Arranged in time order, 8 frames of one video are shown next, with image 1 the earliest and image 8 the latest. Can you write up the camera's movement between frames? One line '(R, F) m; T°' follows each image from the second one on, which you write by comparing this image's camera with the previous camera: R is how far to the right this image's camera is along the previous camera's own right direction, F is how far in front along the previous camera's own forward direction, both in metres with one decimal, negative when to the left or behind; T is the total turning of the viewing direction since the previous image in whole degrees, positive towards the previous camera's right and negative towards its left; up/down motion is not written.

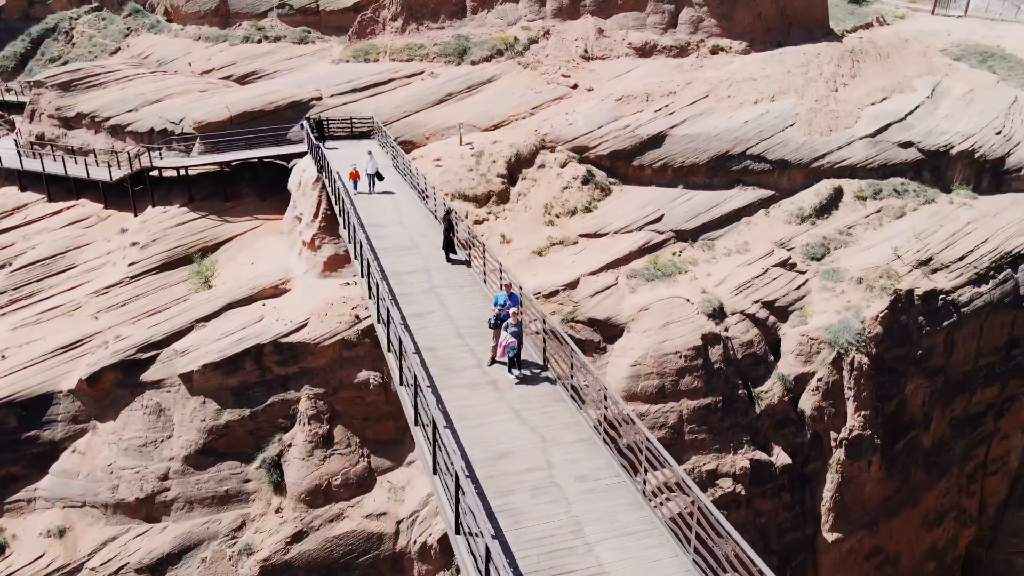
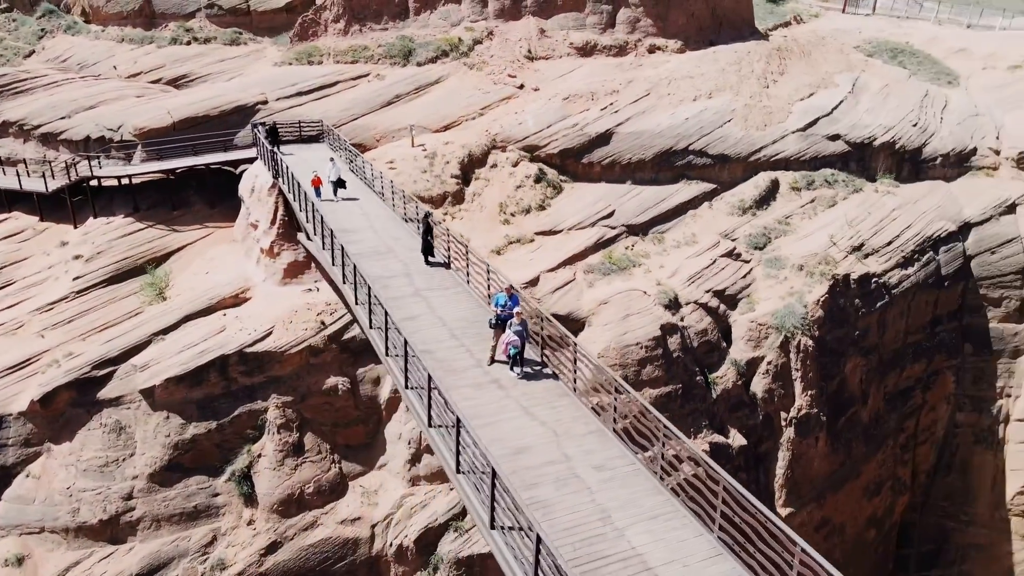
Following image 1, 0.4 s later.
(-0.7, -0.2) m; +6°
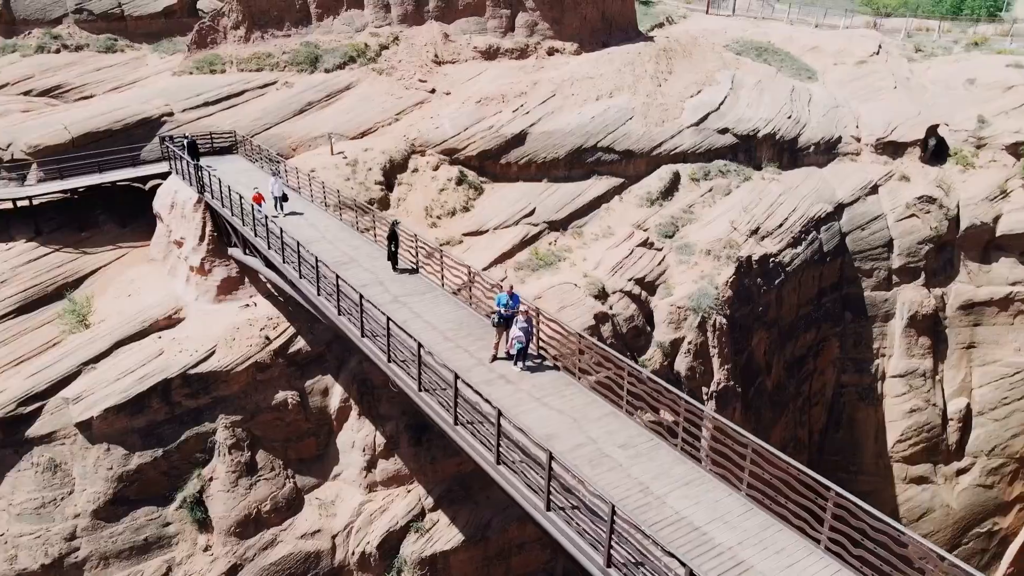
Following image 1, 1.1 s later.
(-1.2, -0.3) m; +10°
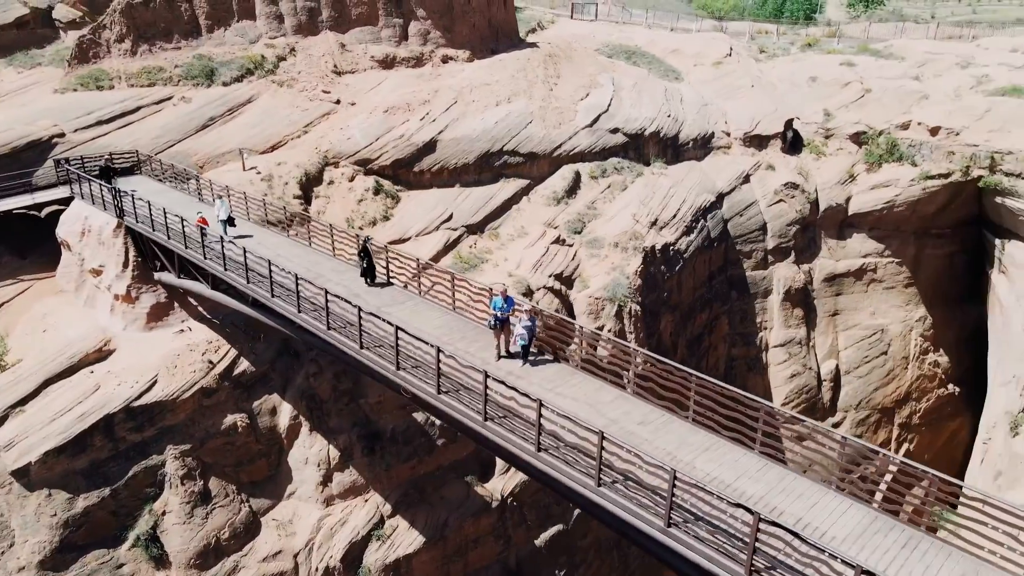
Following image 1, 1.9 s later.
(-1.4, -0.4) m; +11°
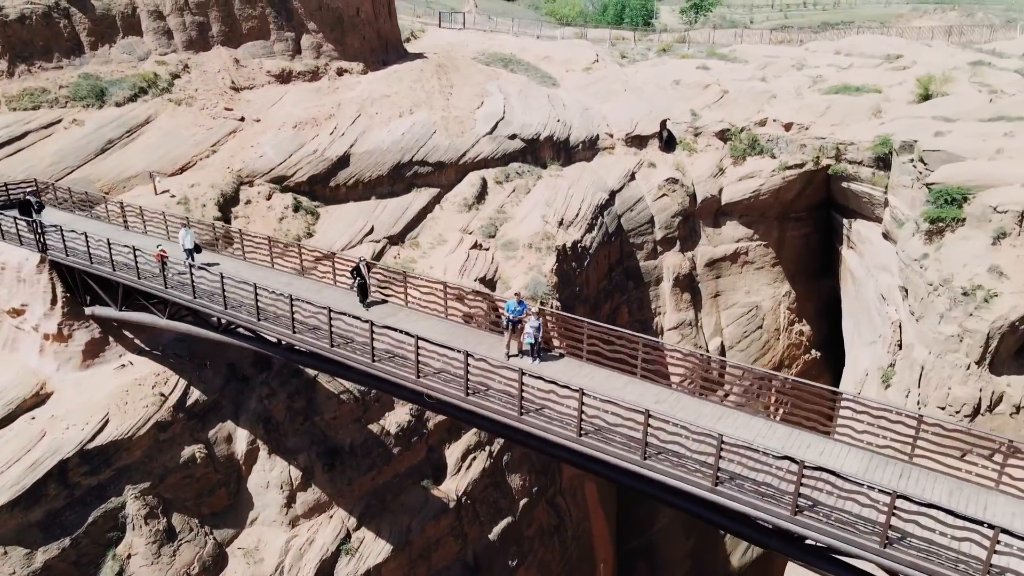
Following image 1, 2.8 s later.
(-1.7, -0.5) m; +11°
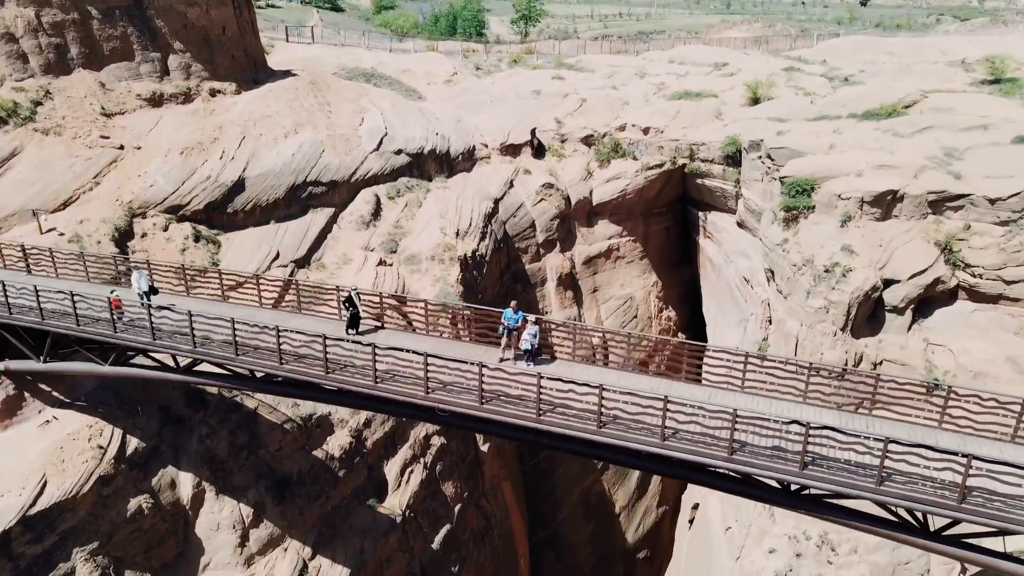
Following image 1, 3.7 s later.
(-1.8, -0.4) m; +13°
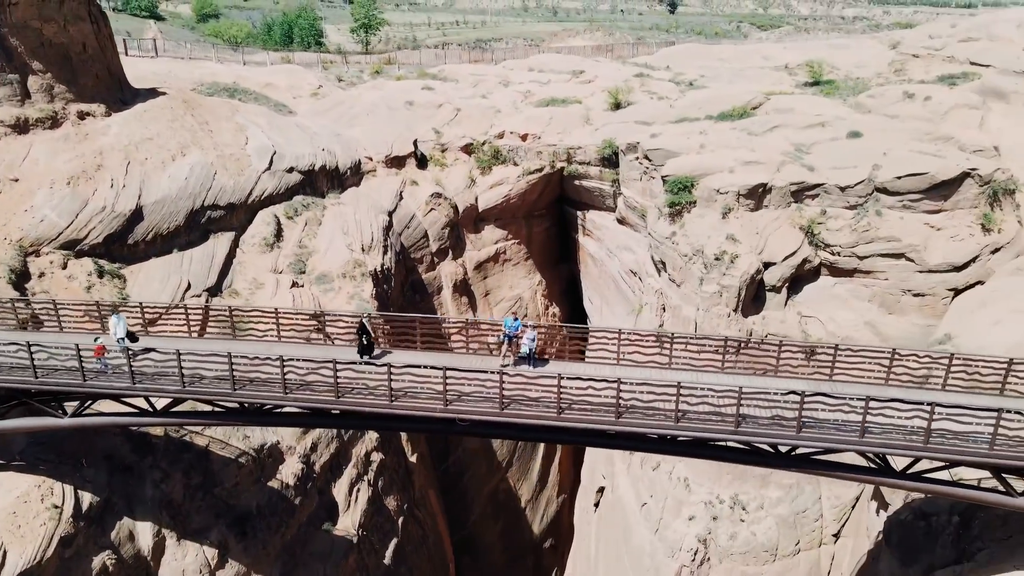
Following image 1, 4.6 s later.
(-2.0, -0.3) m; +12°
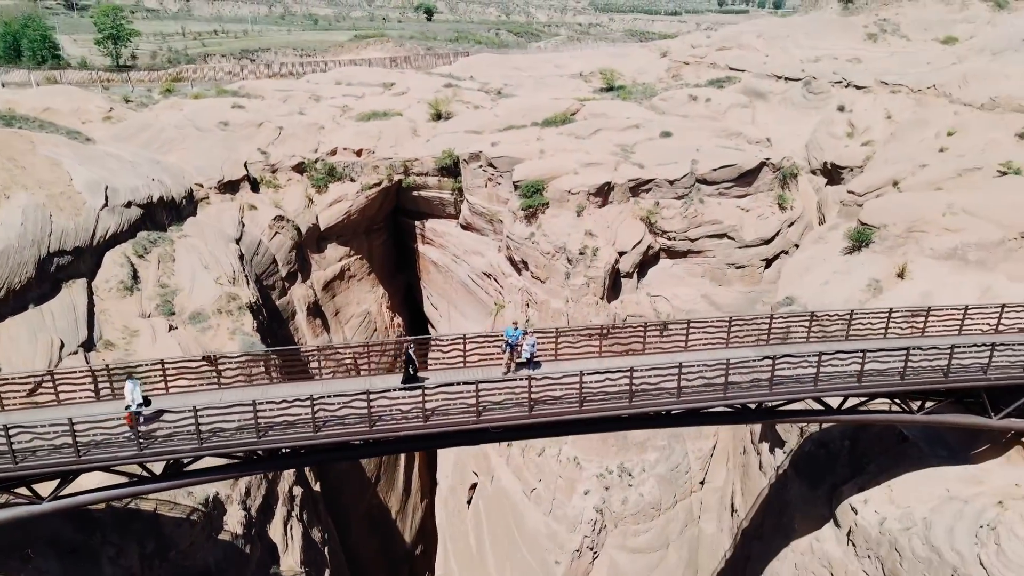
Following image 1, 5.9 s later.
(-3.0, -0.3) m; +17°
